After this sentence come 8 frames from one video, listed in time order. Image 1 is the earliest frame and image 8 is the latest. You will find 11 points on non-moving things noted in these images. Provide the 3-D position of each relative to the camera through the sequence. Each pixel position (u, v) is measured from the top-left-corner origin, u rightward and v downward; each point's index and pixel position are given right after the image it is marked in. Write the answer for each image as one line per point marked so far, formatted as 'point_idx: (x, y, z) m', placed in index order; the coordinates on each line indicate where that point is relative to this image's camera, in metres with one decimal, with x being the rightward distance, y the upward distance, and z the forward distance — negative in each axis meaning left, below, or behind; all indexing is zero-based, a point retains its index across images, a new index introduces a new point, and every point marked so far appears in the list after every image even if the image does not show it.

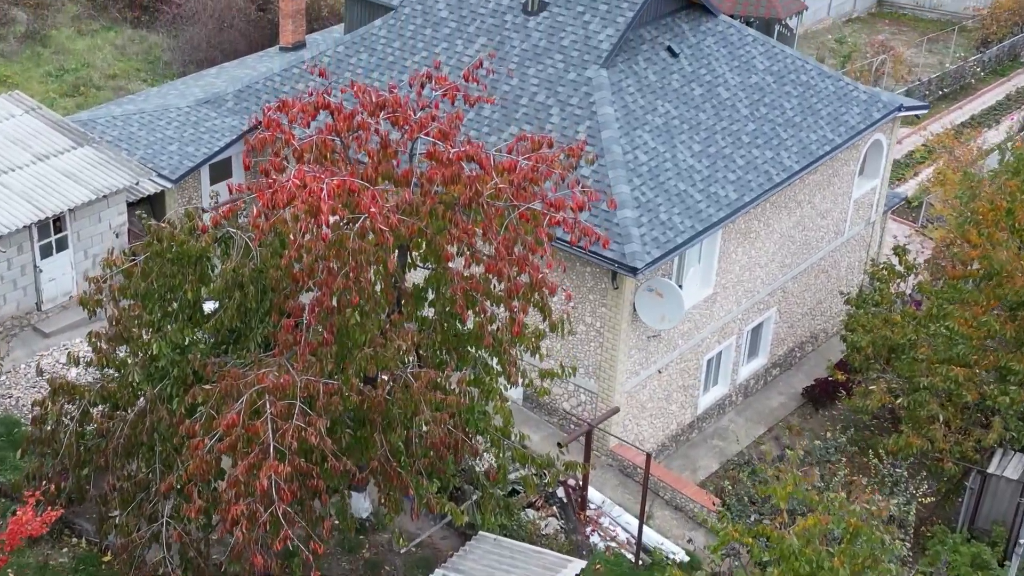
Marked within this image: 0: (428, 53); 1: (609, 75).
0: (-2.0, +5.7, +20.1) m
1: (+2.2, +4.8, +18.7) m
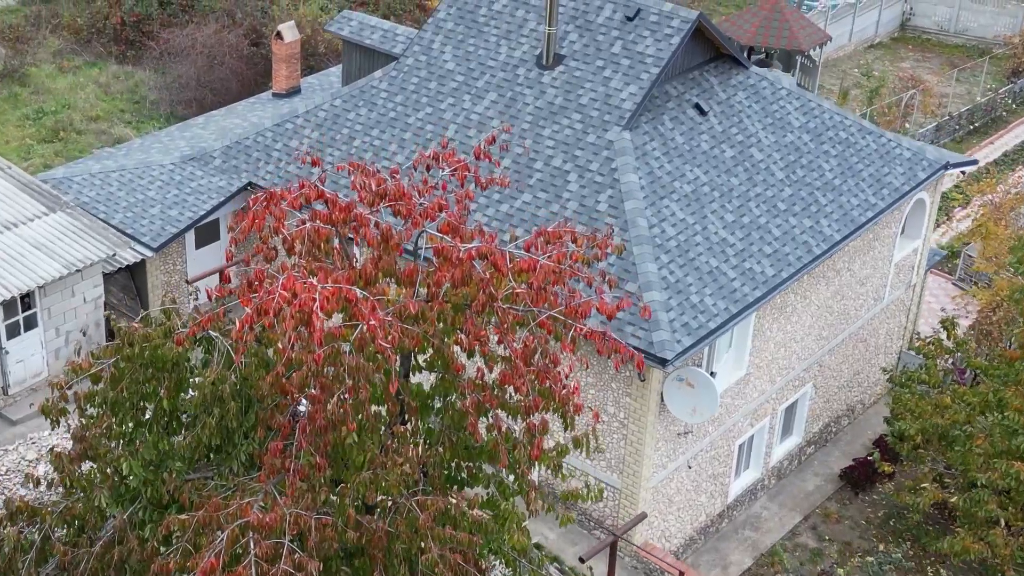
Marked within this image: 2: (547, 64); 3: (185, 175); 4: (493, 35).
0: (-1.8, +4.0, +18.4) m
1: (+2.5, +3.1, +17.0) m
2: (+0.7, +4.9, +18.0) m
3: (-7.7, +2.7, +19.4) m
4: (-0.4, +5.7, +18.7) m
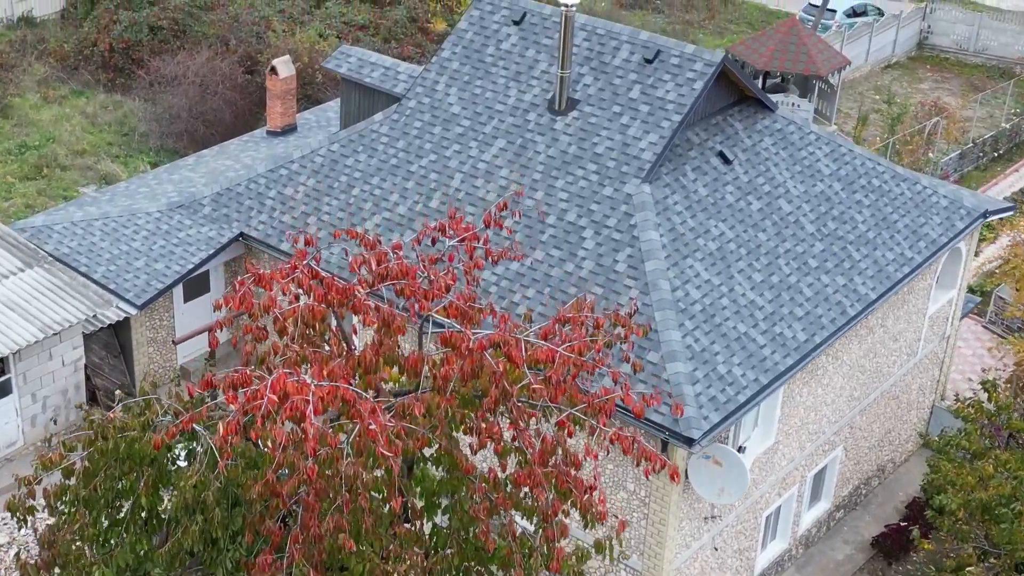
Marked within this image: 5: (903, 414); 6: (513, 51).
0: (-1.6, +2.7, +17.2) m
1: (+2.7, +1.8, +15.8) m
2: (+0.9, +3.6, +16.8) m
3: (-7.4, +1.4, +18.1) m
4: (-0.2, +4.5, +17.4) m
5: (+9.2, -3.0, +19.5) m
6: (0.0, +5.0, +17.6) m
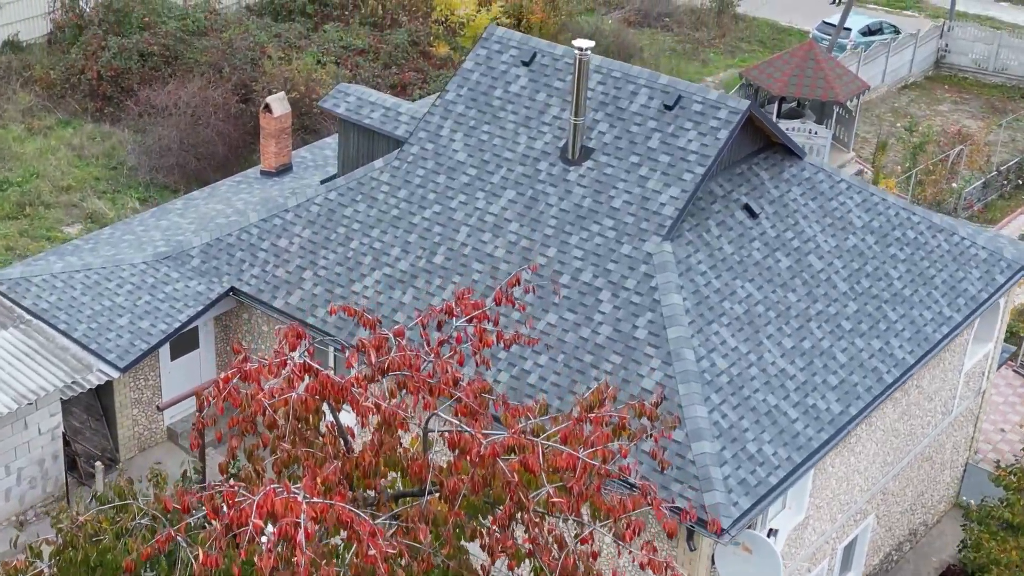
0: (-1.4, +1.5, +16.0) m
1: (+2.9, +0.7, +14.6) m
2: (+1.1, +2.4, +15.6) m
3: (-7.3, +0.2, +17.0) m
4: (0.0, +3.3, +16.3) m
5: (+9.4, -4.1, +18.3) m
6: (+0.2, +3.8, +16.4) m
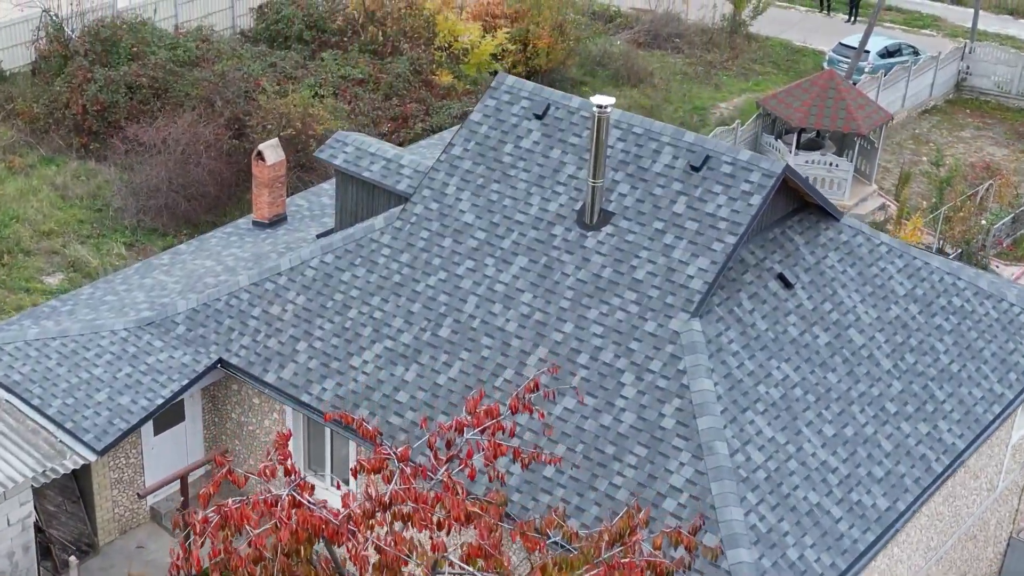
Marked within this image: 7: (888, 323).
0: (-1.1, +0.2, +14.7) m
1: (+3.1, -0.6, +13.3) m
2: (+1.4, +1.1, +14.3) m
3: (-7.0, -1.1, +15.7) m
4: (+0.2, +2.0, +15.0) m
5: (+9.6, -5.5, +17.0) m
6: (+0.4, +2.5, +15.1) m
7: (+6.6, -0.6, +14.4) m
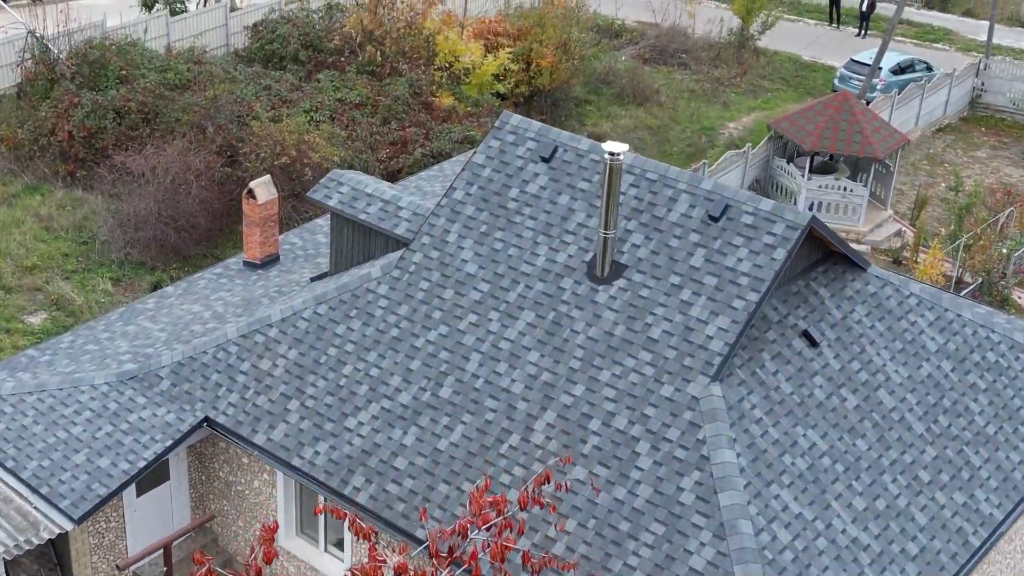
0: (-1.1, -0.7, +13.8) m
1: (+3.2, -1.6, +12.4) m
2: (+1.4, +0.2, +13.4) m
3: (-6.9, -2.0, +14.8) m
4: (+0.3, +1.0, +14.1) m
5: (+9.7, -6.4, +16.1) m
6: (+0.5, +1.6, +14.2) m
7: (+6.7, -1.5, +13.5) m
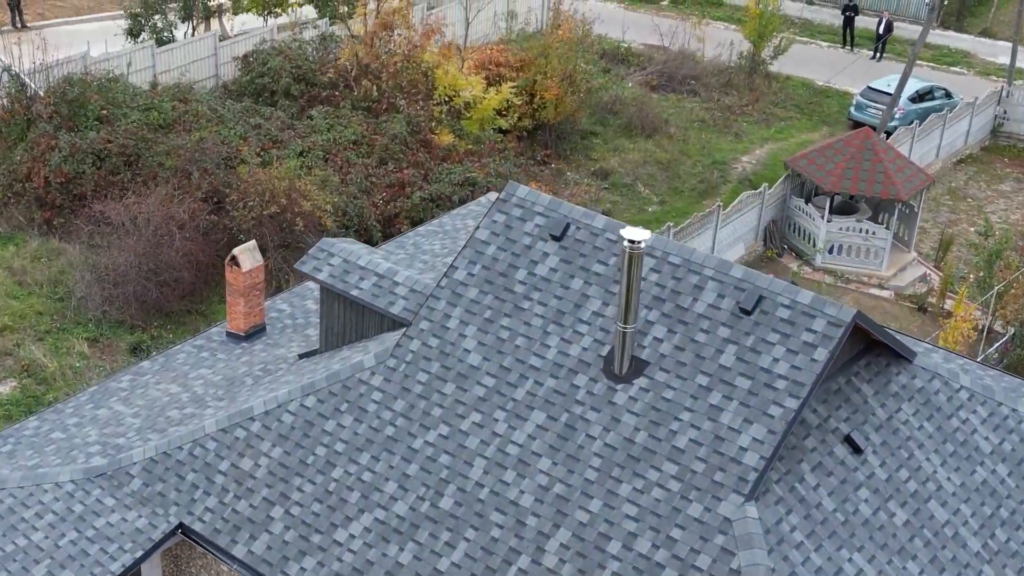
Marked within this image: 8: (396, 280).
0: (-0.9, -2.2, +12.4) m
1: (+3.3, -3.0, +11.0) m
2: (+1.6, -1.2, +12.0) m
3: (-6.8, -3.5, +13.4) m
4: (+0.4, -0.4, +12.7) m
5: (+9.8, -7.8, +14.7) m
6: (+0.6, +0.1, +12.8) m
7: (+6.8, -3.0, +12.1) m
8: (-2.0, +0.1, +14.3) m
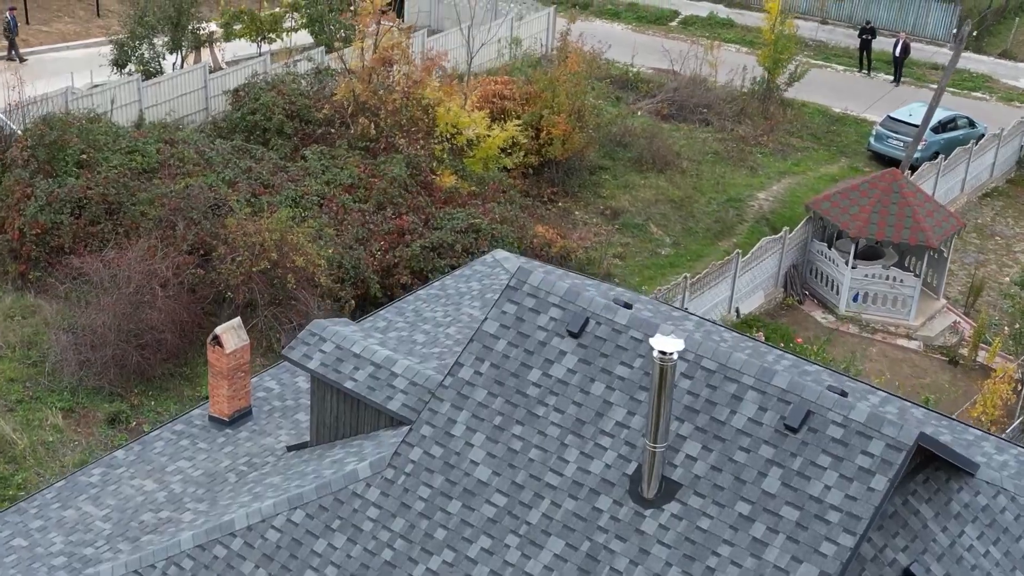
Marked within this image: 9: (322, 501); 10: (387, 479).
0: (-0.8, -3.6, +11.0) m
1: (+3.5, -4.4, +9.6) m
2: (+1.7, -2.7, +10.6) m
3: (-6.6, -4.9, +11.9) m
4: (+0.6, -1.8, +11.3) m
5: (+10.0, -9.2, +13.2) m
6: (+0.8, -1.3, +11.4) m
7: (+7.0, -4.4, +10.7) m
8: (-1.8, -1.3, +12.9) m
9: (-2.7, -3.0, +11.8) m
10: (-1.8, -2.7, +11.7) m
